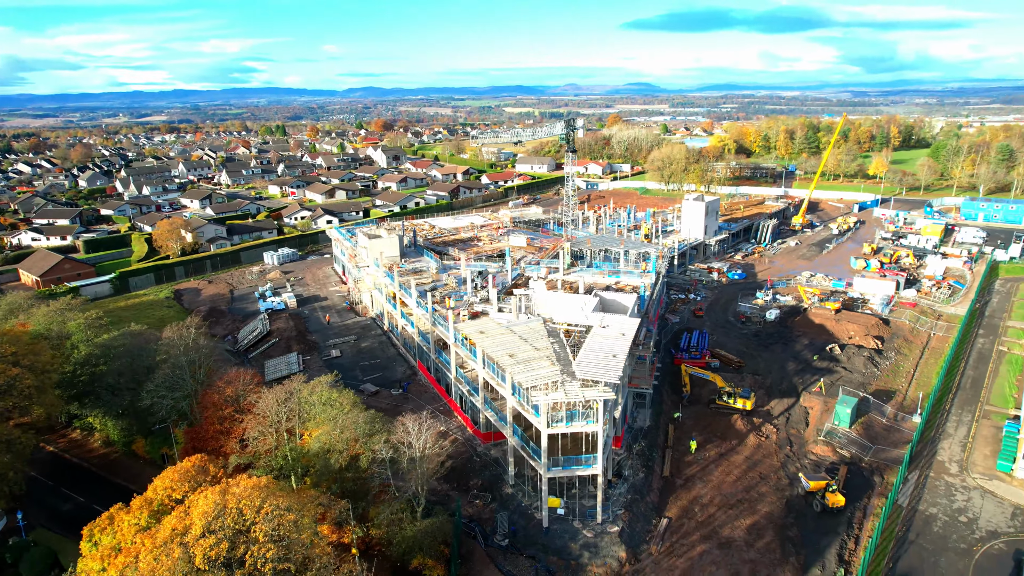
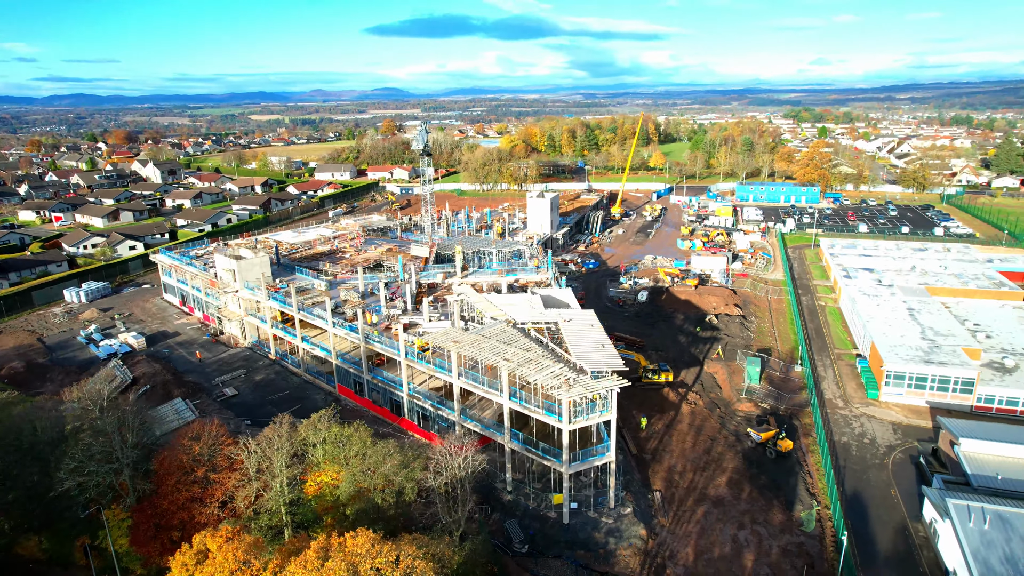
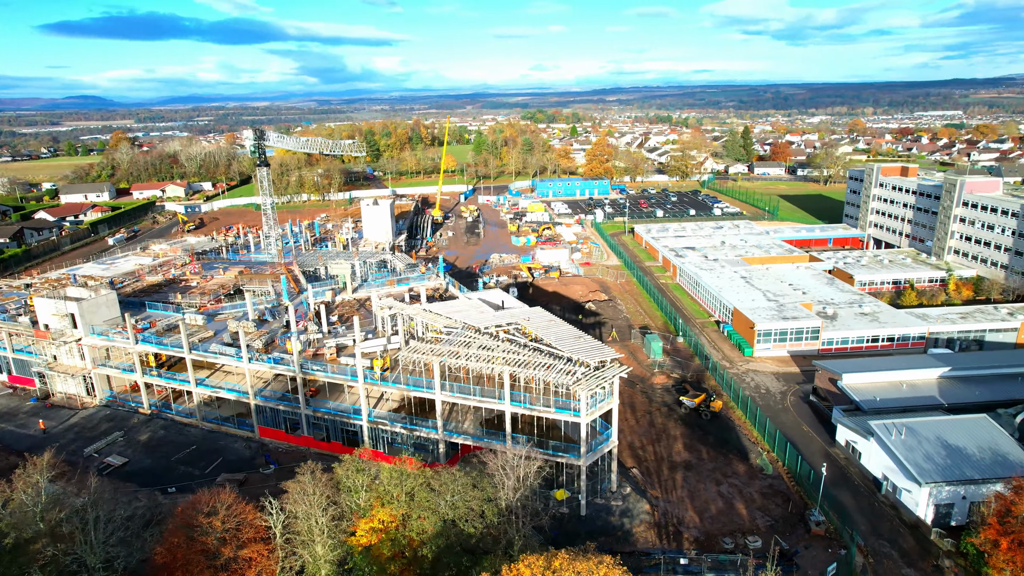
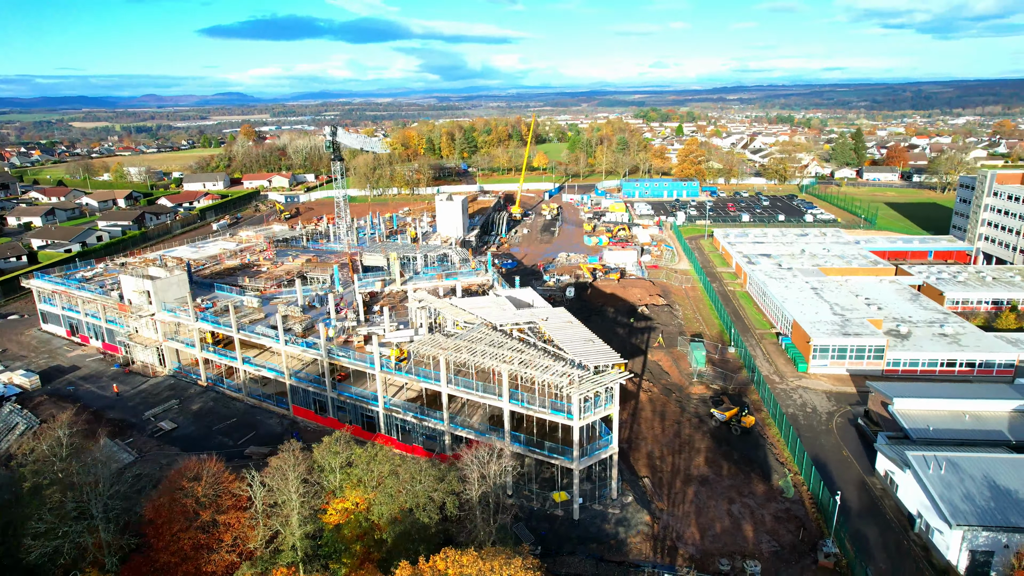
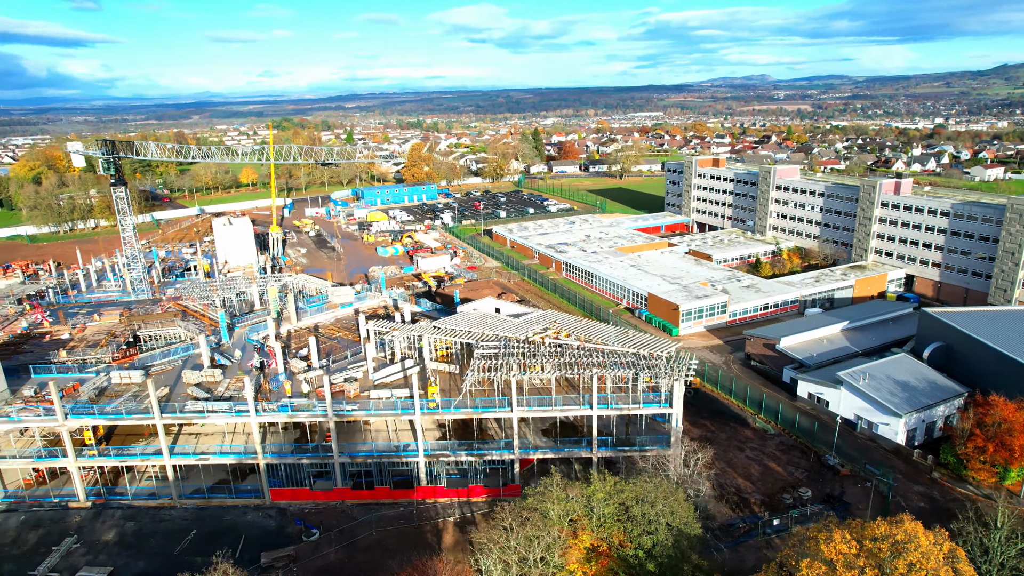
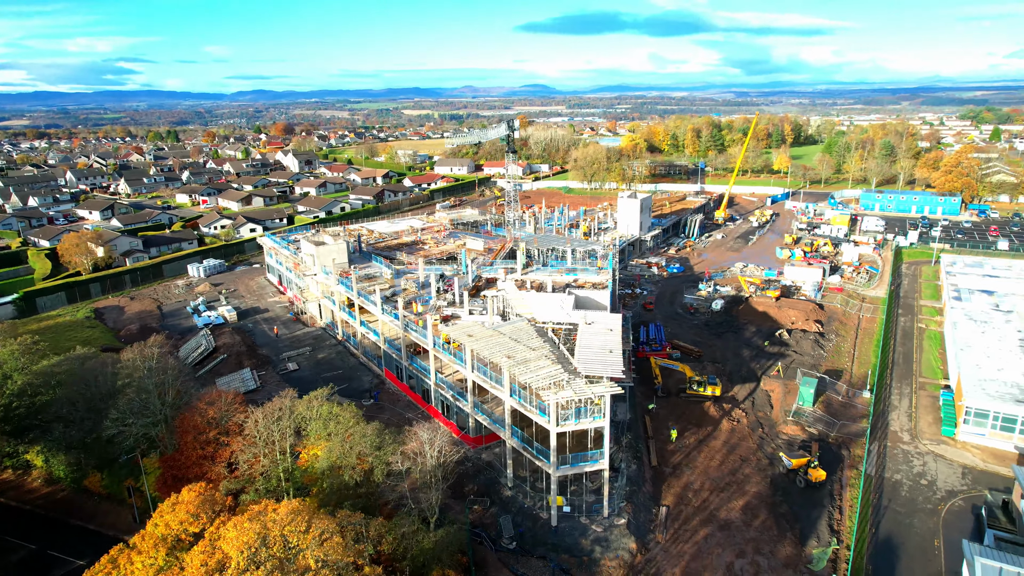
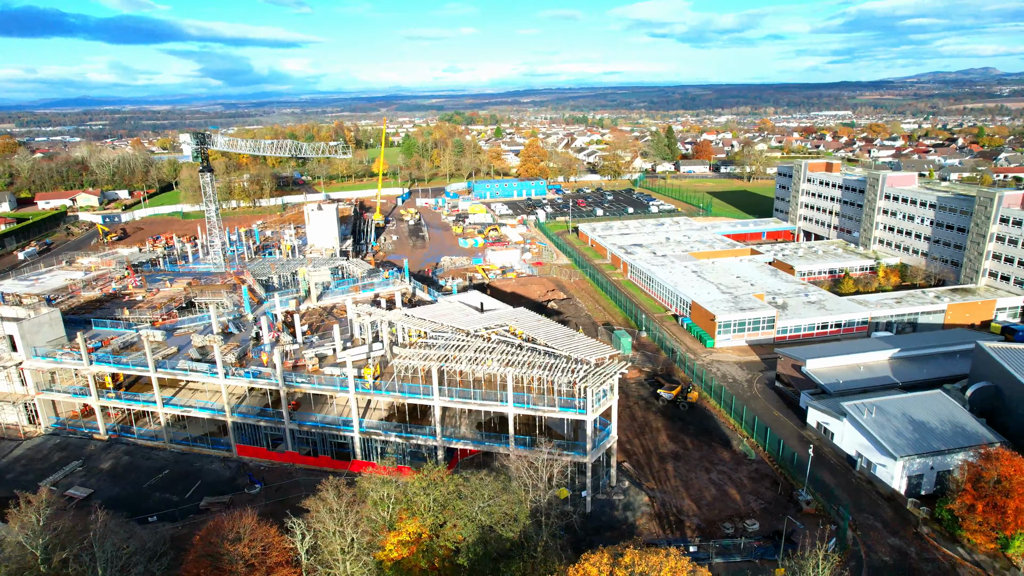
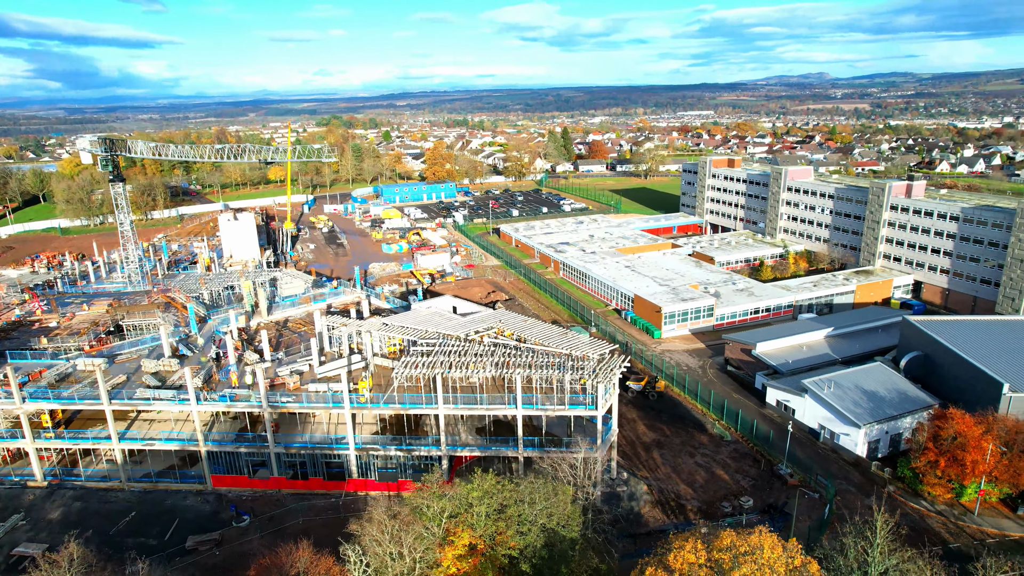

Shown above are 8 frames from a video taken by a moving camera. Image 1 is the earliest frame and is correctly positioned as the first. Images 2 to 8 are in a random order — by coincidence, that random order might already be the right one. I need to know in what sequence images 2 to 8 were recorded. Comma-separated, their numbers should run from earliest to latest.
6, 2, 4, 3, 7, 8, 5
